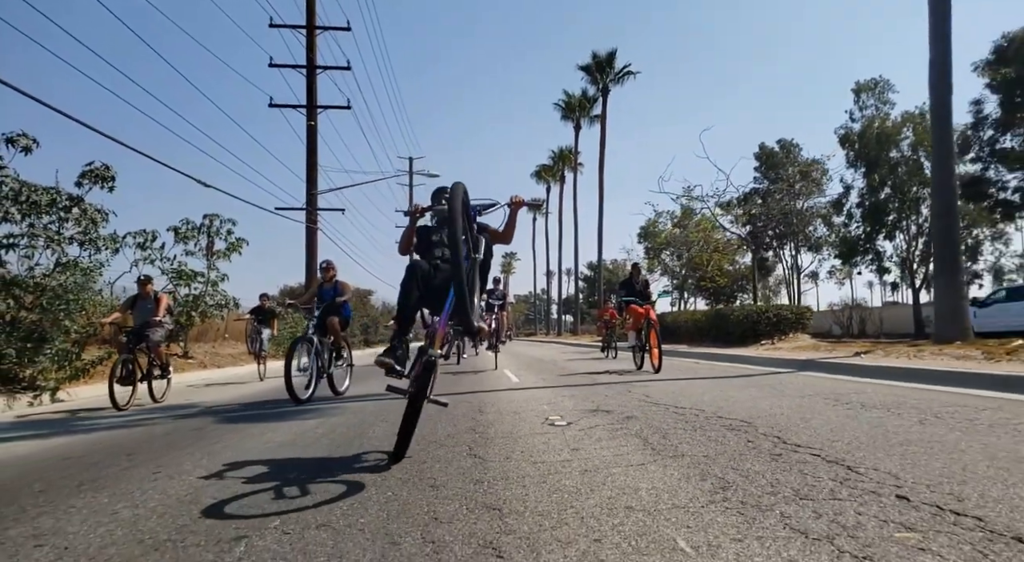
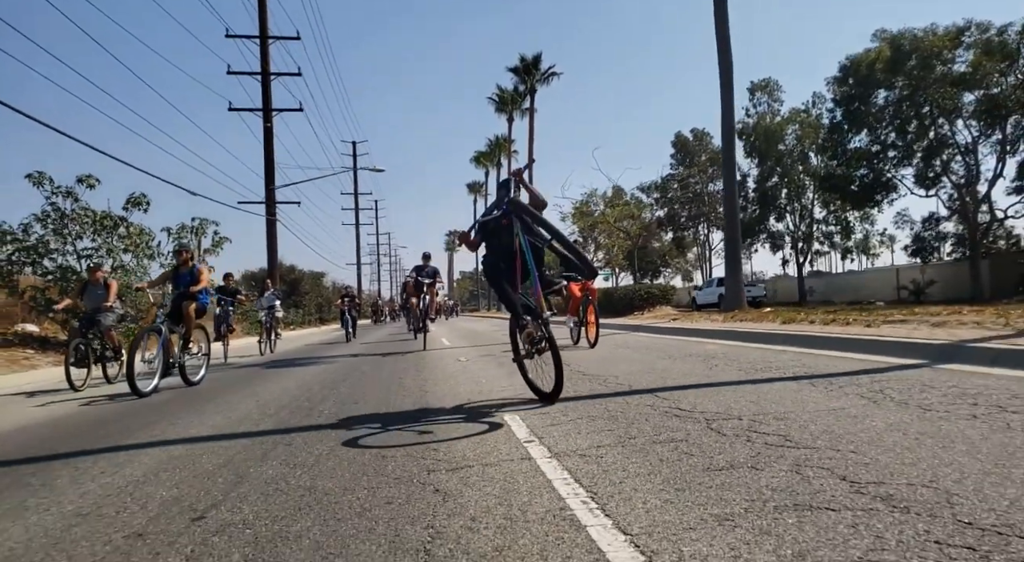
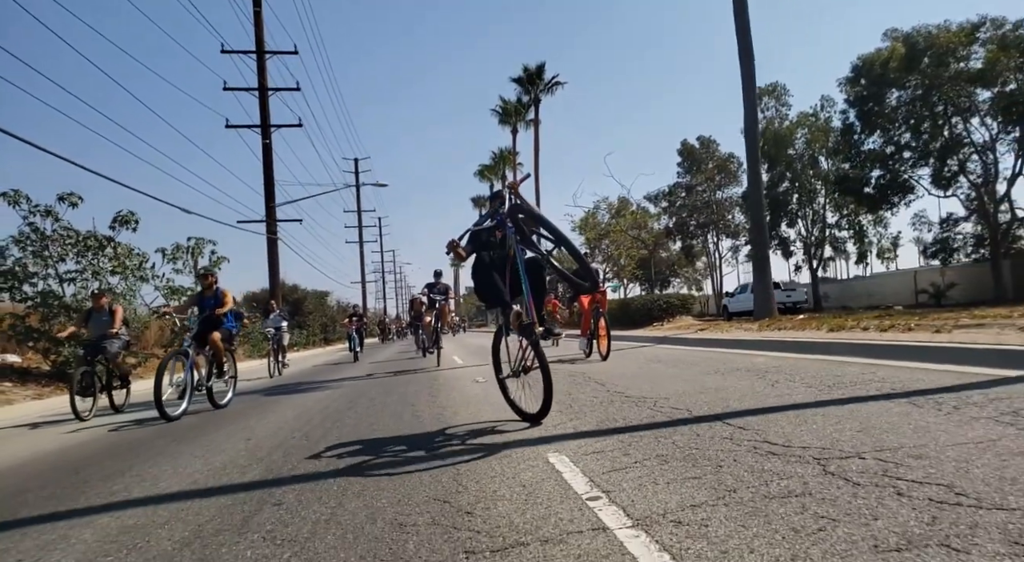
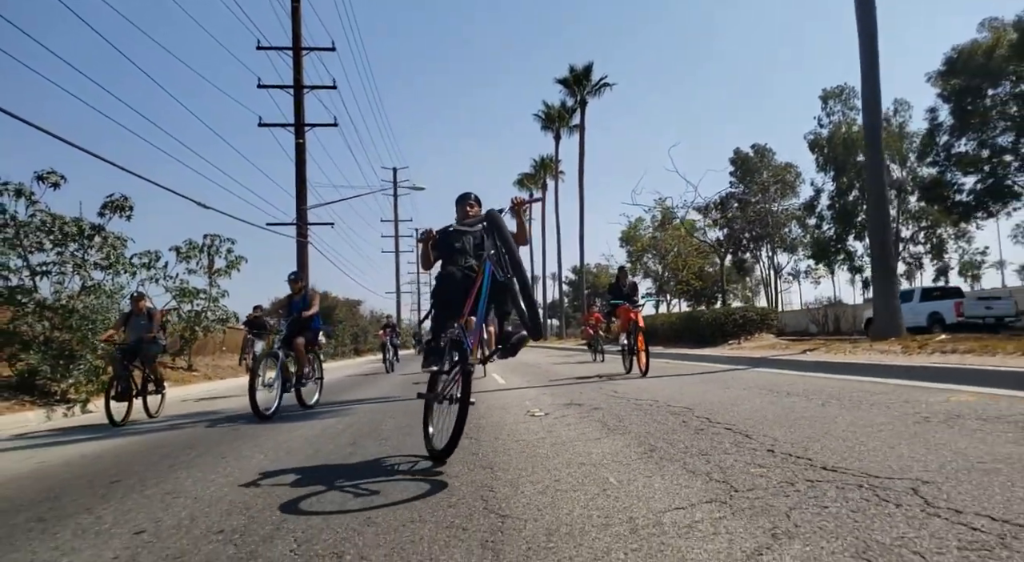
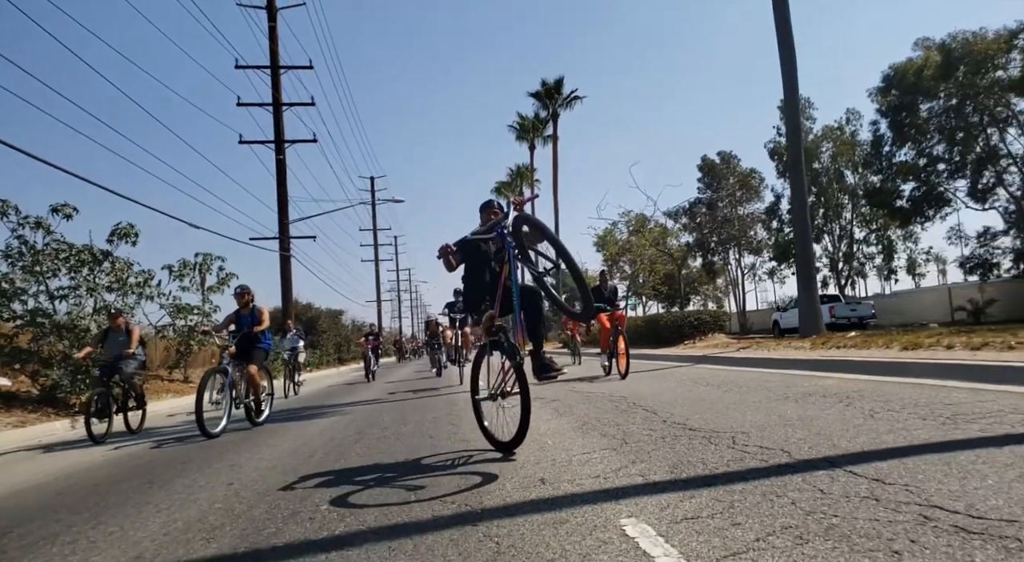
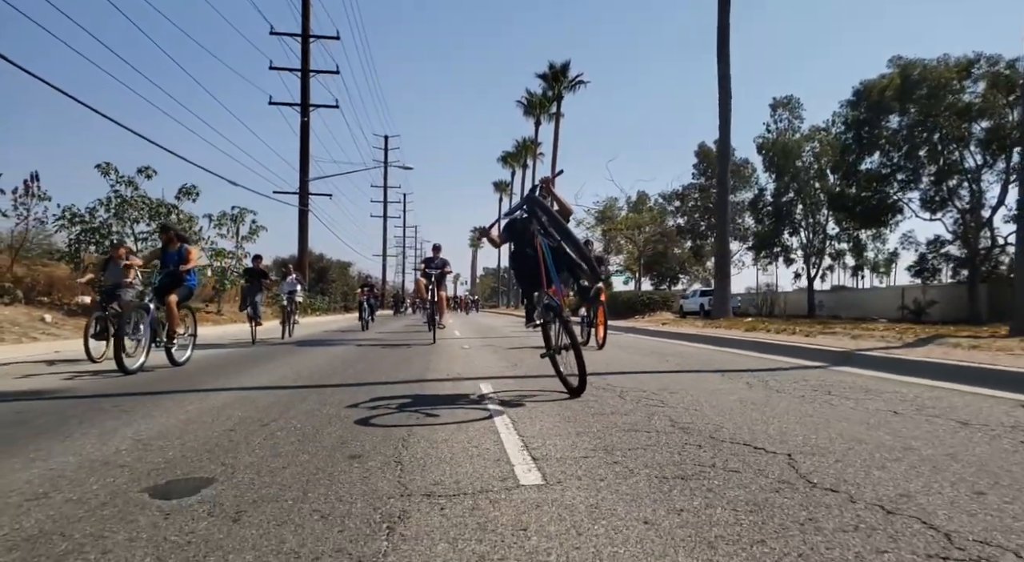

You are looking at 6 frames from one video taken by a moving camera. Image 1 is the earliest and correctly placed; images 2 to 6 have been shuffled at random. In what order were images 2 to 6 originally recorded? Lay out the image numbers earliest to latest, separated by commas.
4, 5, 3, 2, 6
